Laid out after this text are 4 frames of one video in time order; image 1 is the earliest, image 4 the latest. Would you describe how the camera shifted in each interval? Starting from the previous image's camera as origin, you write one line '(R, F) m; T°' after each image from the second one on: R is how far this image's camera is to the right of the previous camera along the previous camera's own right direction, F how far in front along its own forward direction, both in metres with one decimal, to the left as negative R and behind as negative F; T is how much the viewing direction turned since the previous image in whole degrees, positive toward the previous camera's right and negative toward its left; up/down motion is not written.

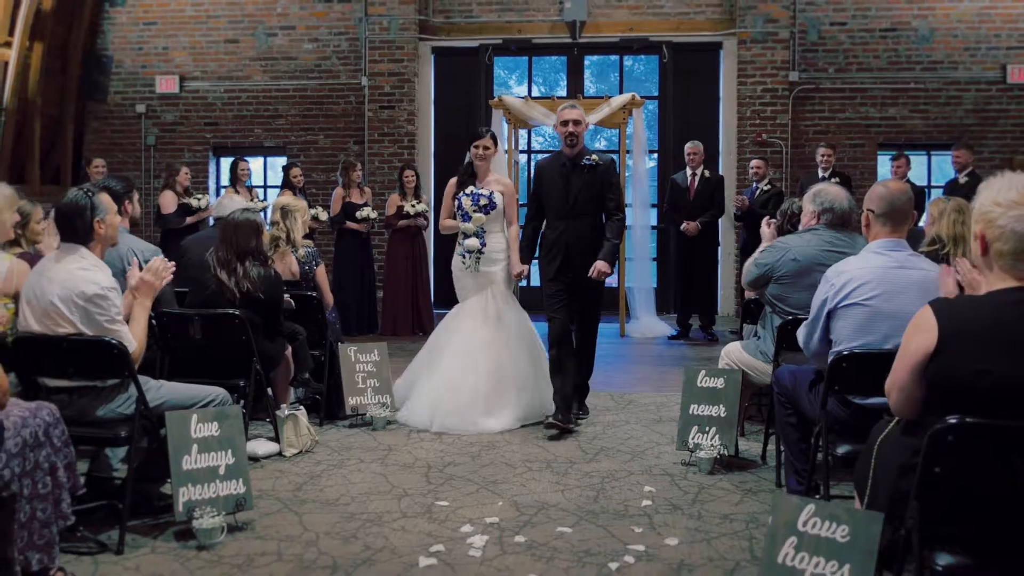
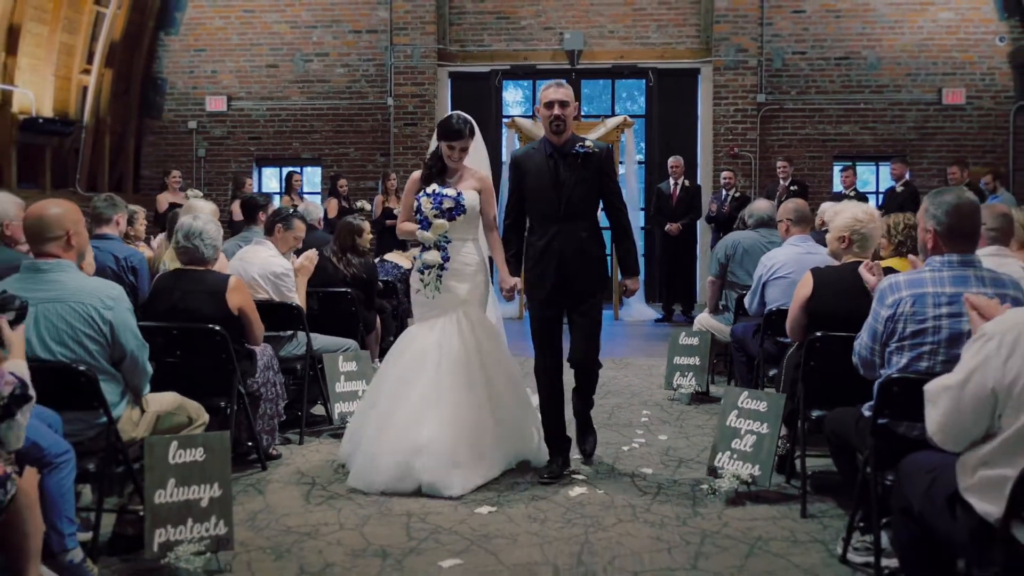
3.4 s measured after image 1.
(-0.3, -1.6) m; +1°
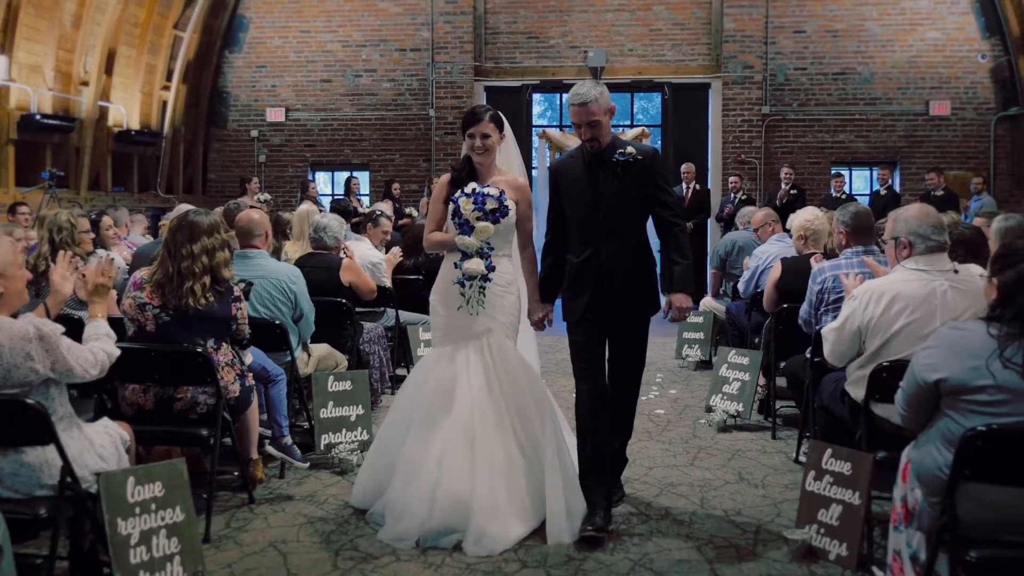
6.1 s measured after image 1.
(-0.1, -1.3) m; -1°
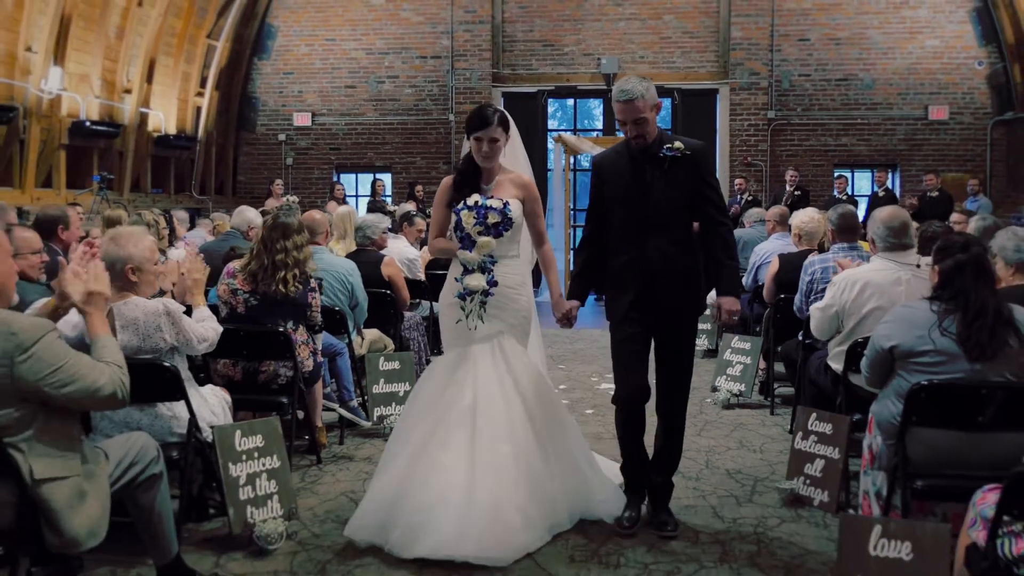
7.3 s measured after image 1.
(-0.1, -0.6) m; 0°
